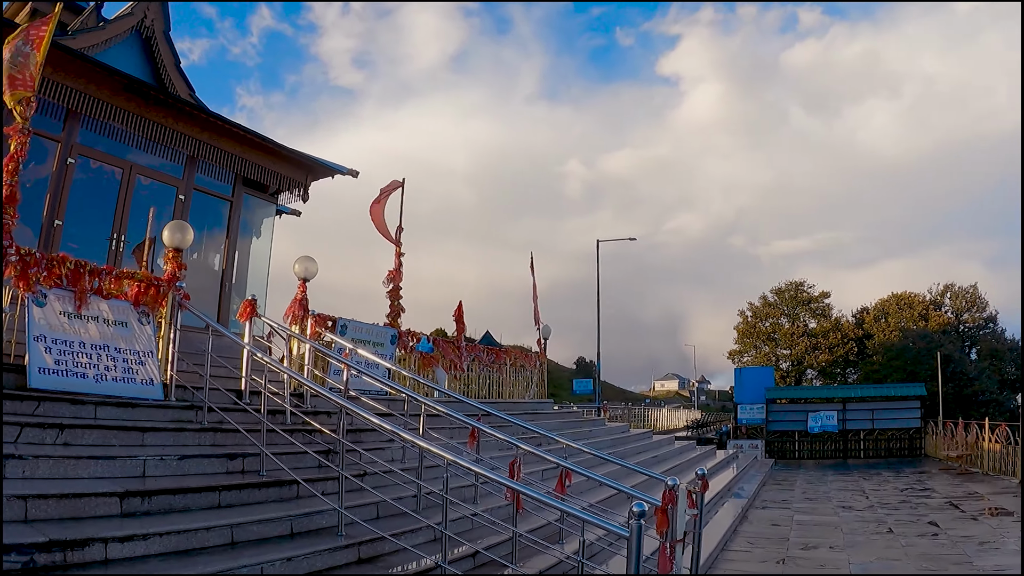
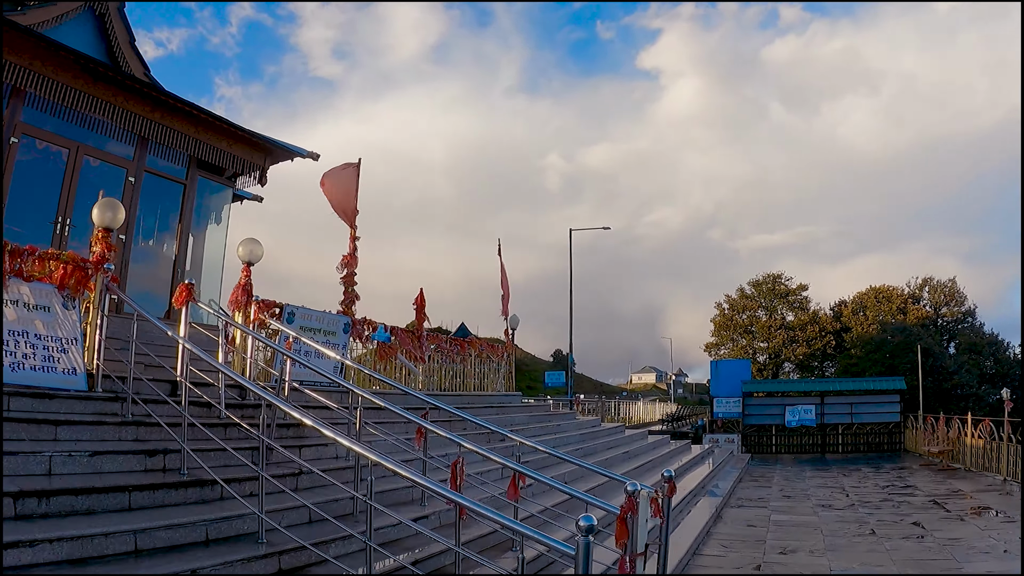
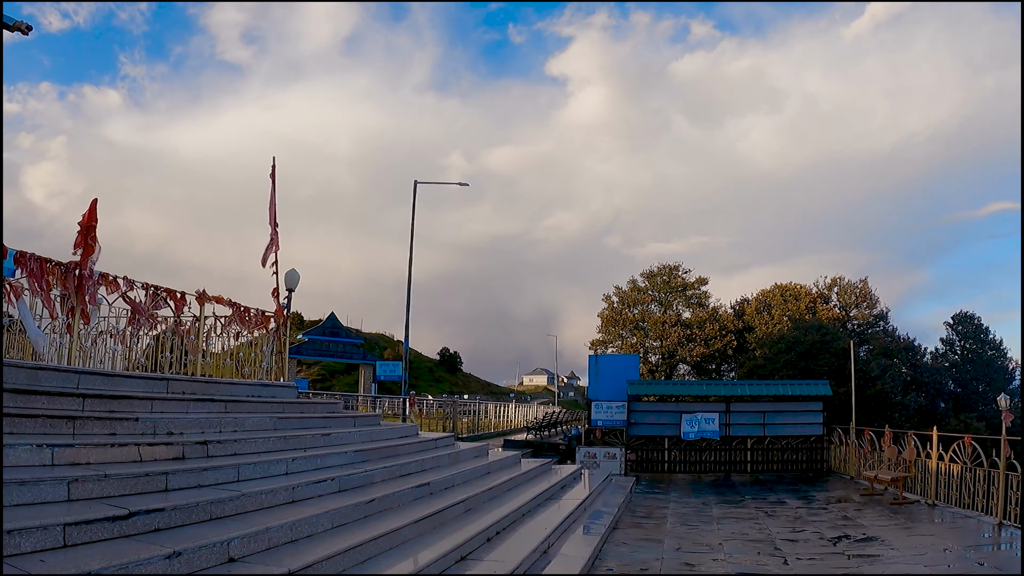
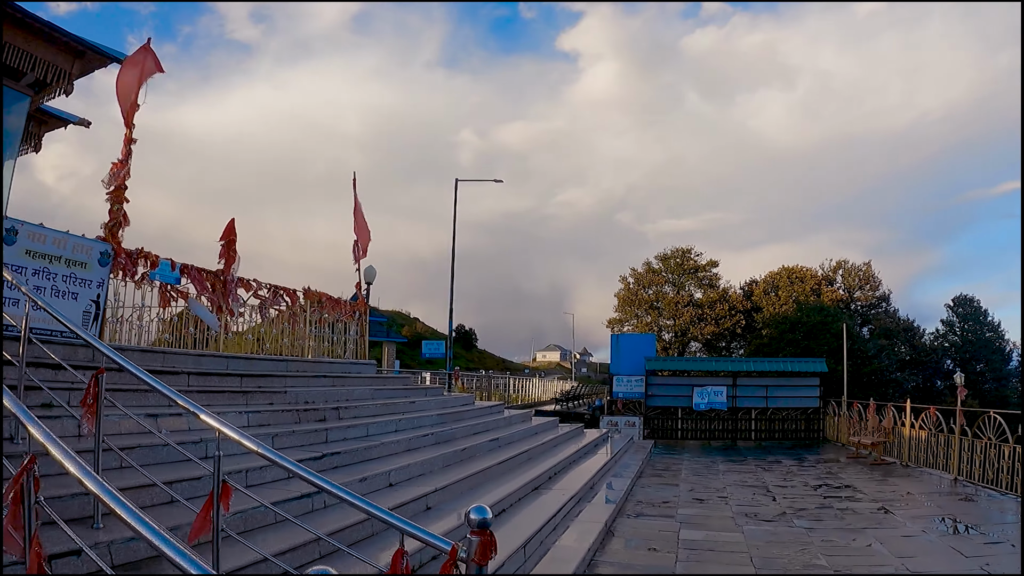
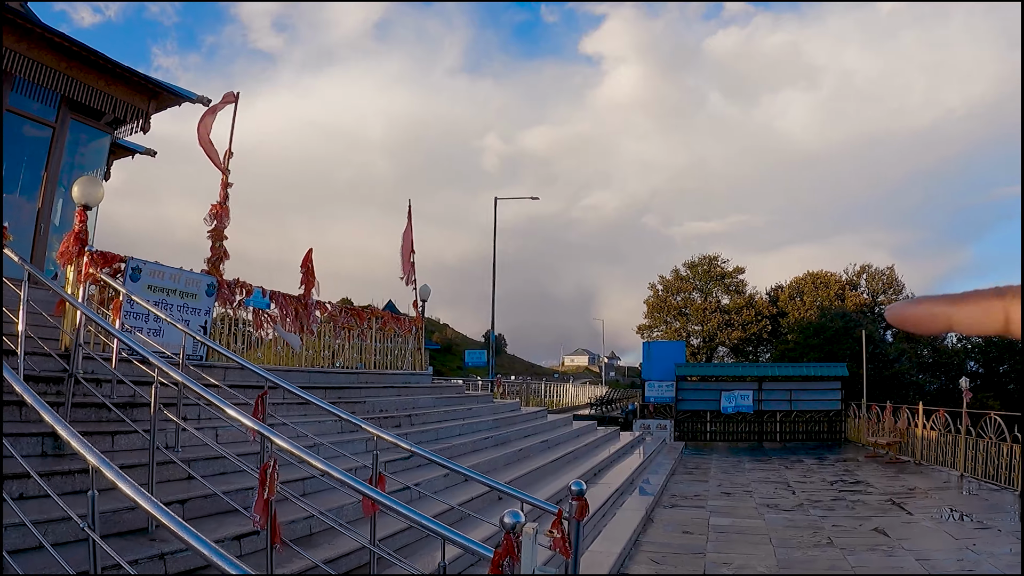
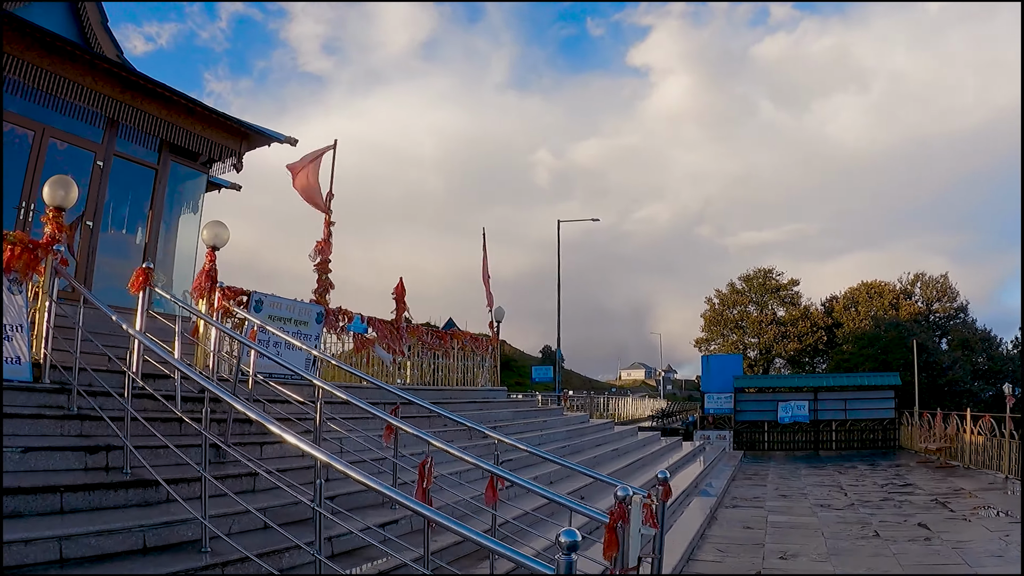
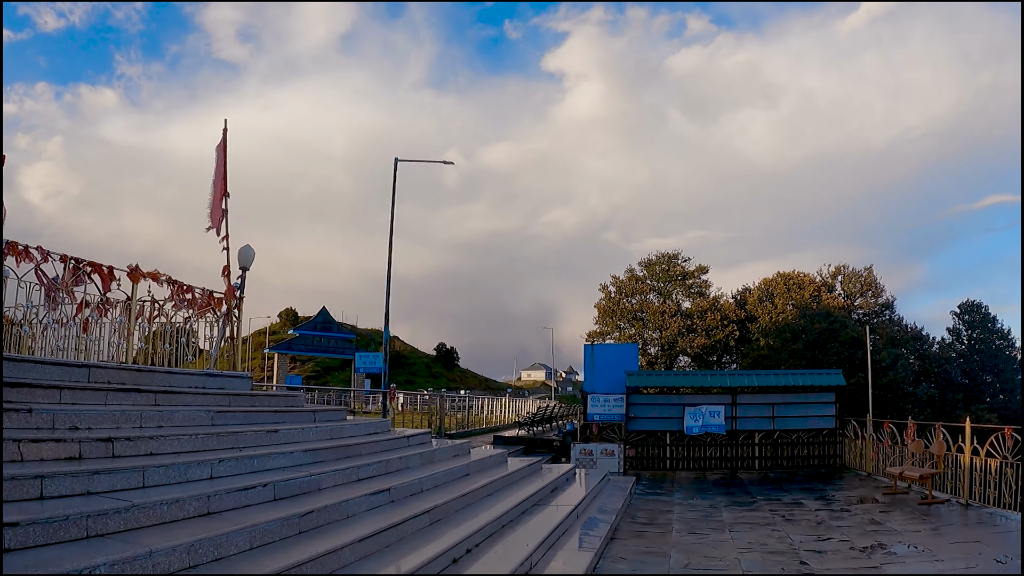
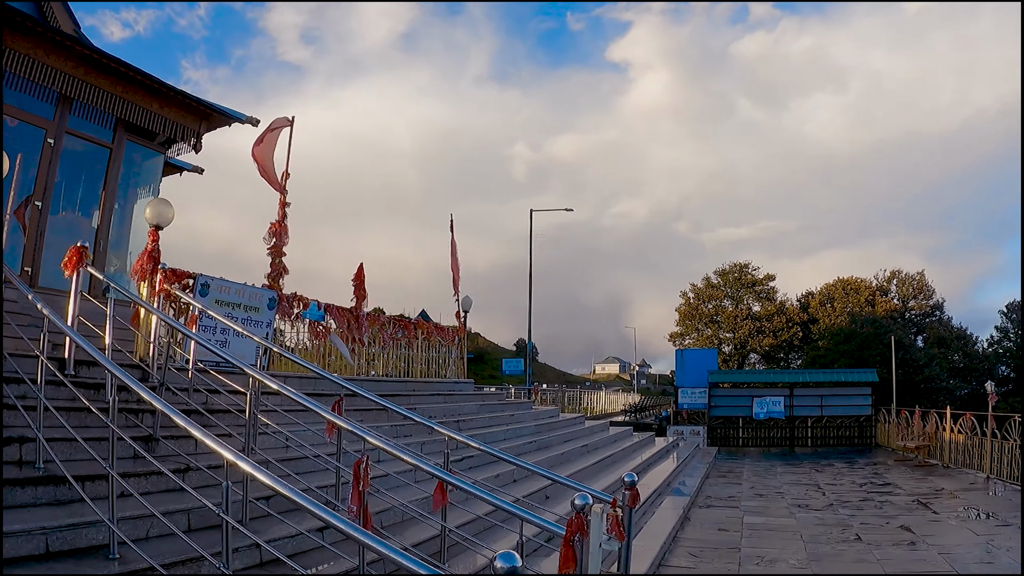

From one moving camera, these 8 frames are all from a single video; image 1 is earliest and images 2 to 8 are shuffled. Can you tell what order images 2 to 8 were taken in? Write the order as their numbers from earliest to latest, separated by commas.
2, 6, 8, 5, 4, 3, 7
